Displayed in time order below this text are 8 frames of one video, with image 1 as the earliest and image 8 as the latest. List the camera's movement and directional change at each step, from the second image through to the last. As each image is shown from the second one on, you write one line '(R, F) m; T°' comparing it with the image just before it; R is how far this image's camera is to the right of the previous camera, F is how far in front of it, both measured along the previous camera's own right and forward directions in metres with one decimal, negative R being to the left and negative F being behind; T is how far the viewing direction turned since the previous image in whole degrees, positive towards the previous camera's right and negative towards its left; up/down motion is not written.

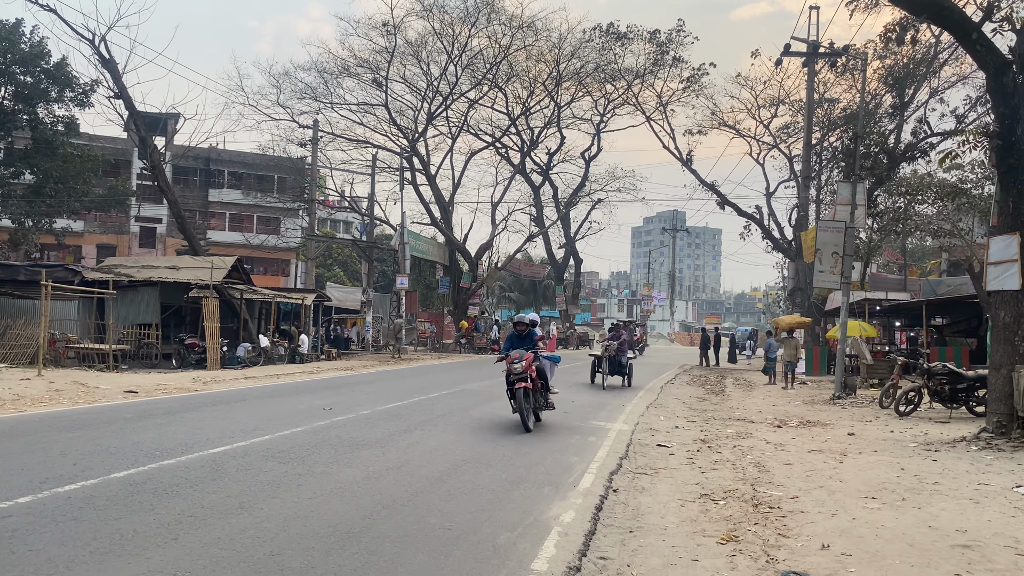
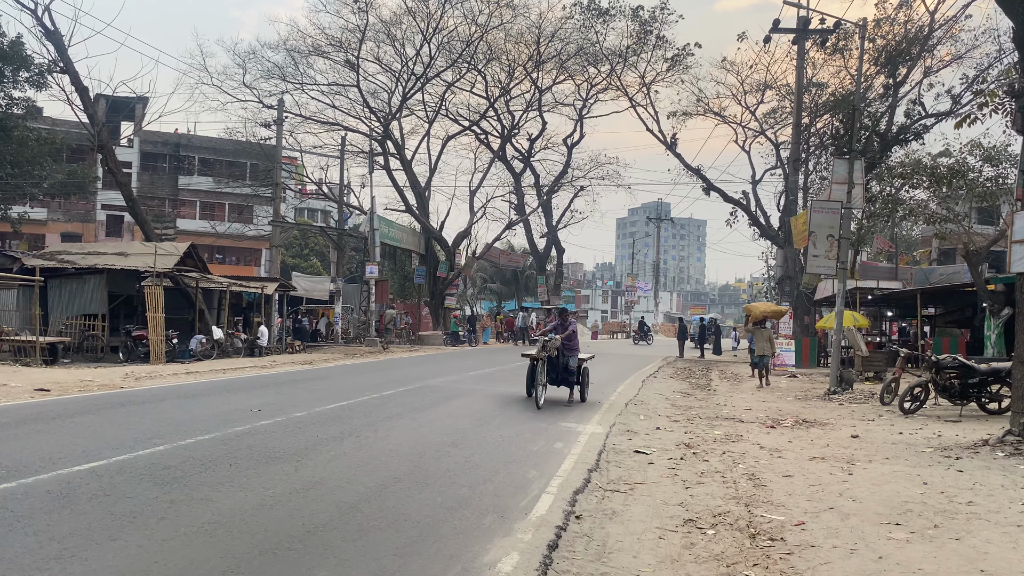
(+0.4, +1.5) m; +1°
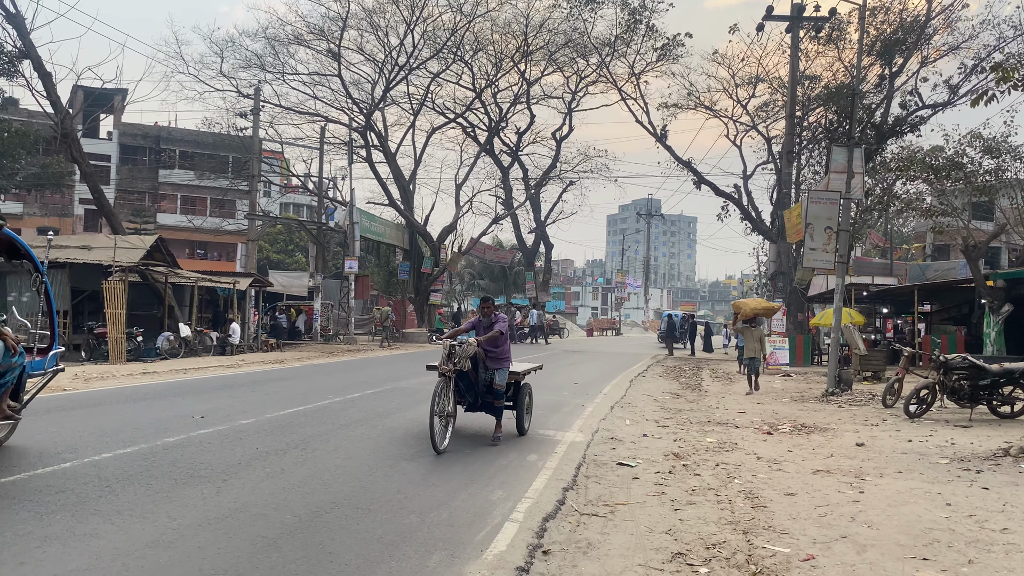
(+0.2, +1.0) m; +1°
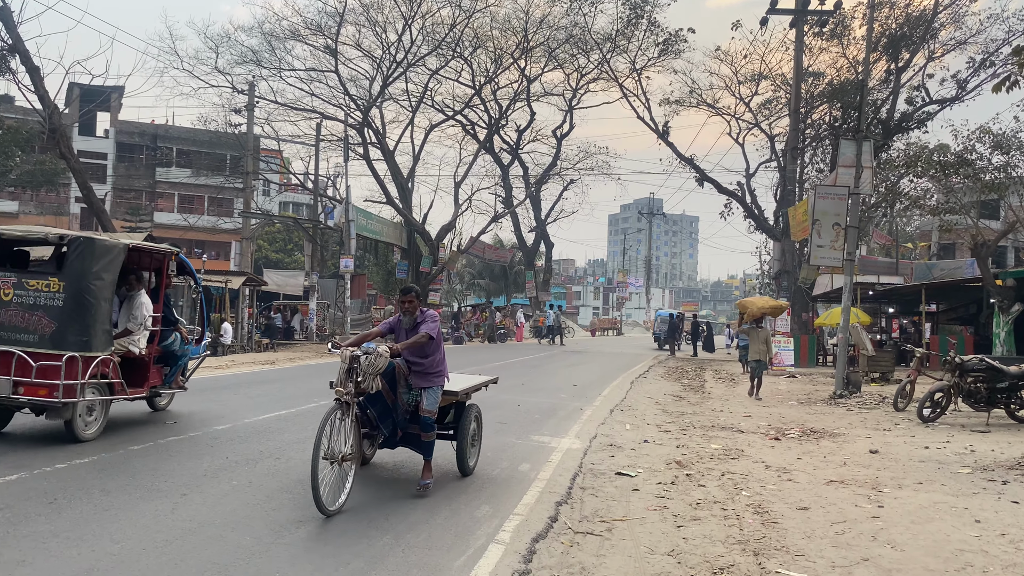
(+0.1, +0.5) m; 0°
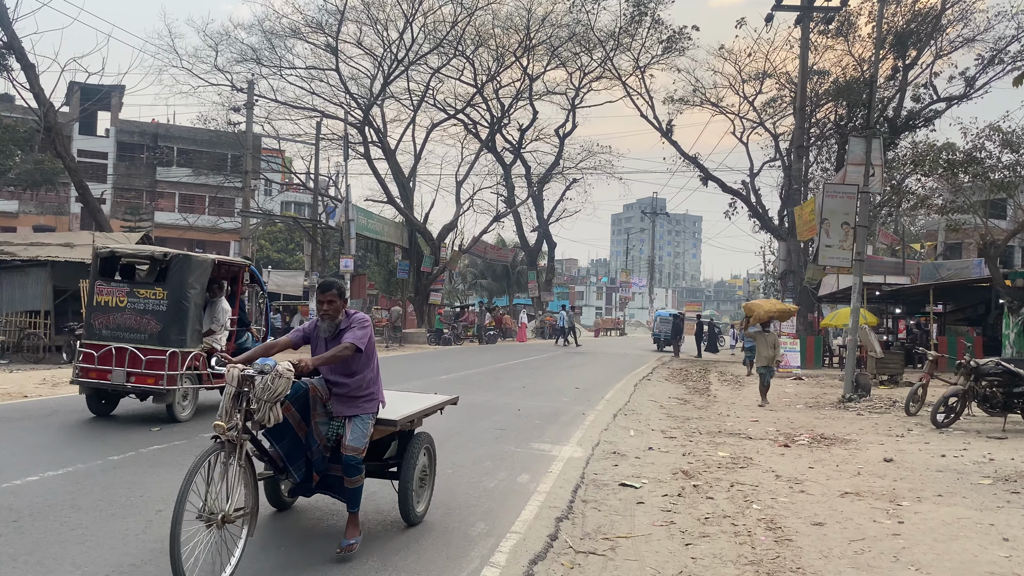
(0.0, +0.3) m; 0°
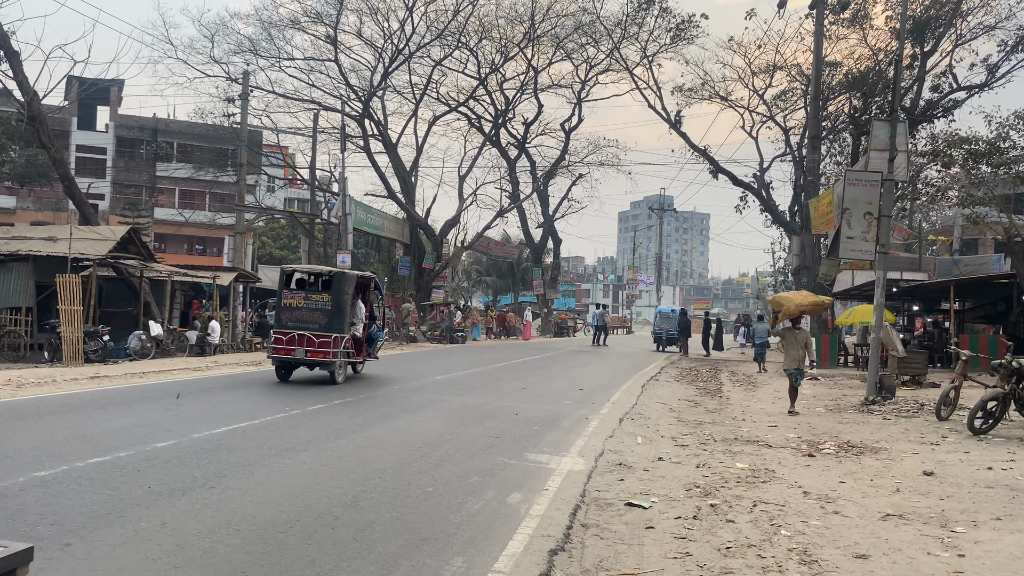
(+0.1, +0.9) m; -1°
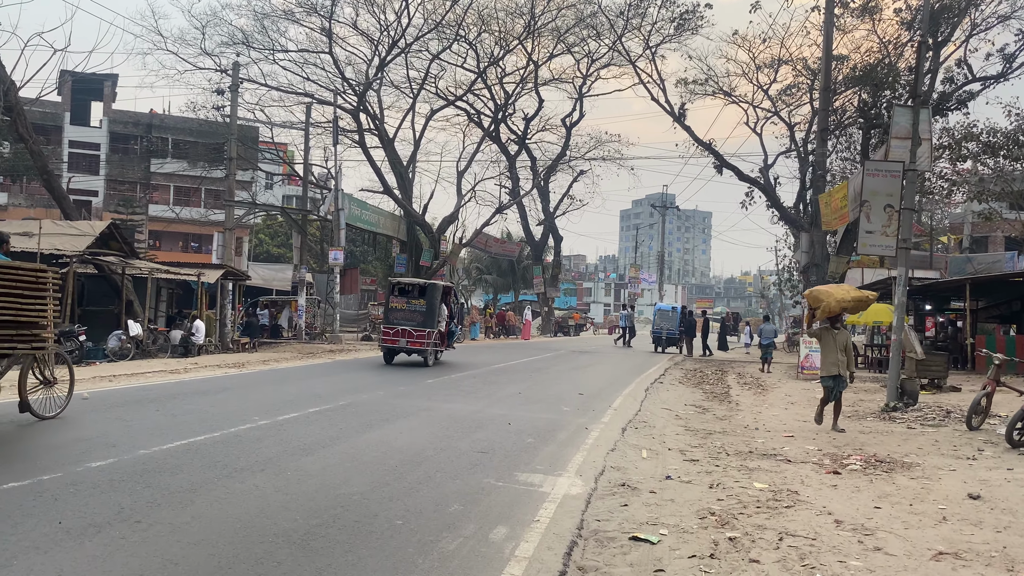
(+0.1, +0.9) m; 0°
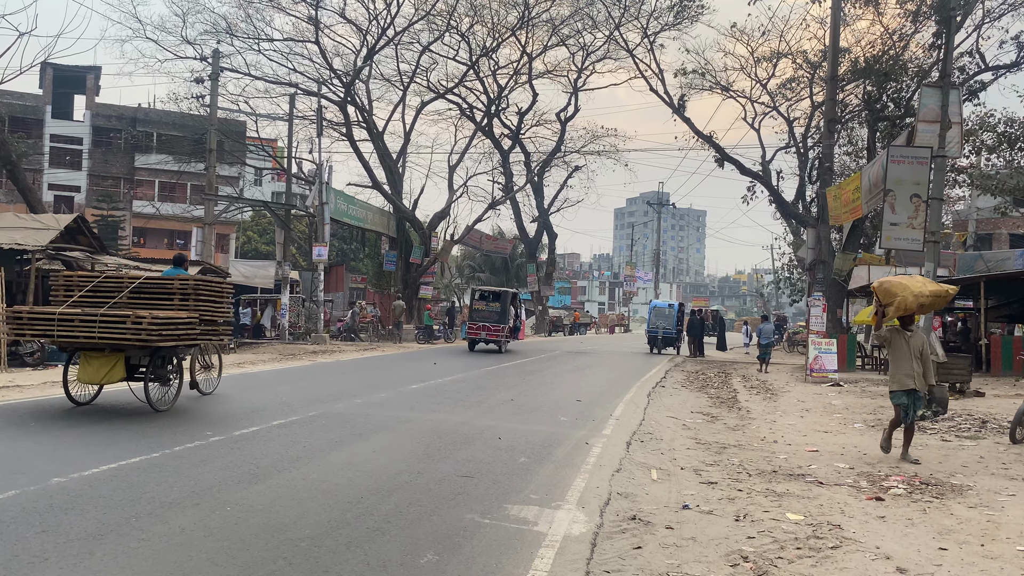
(0.0, +1.1) m; 0°
